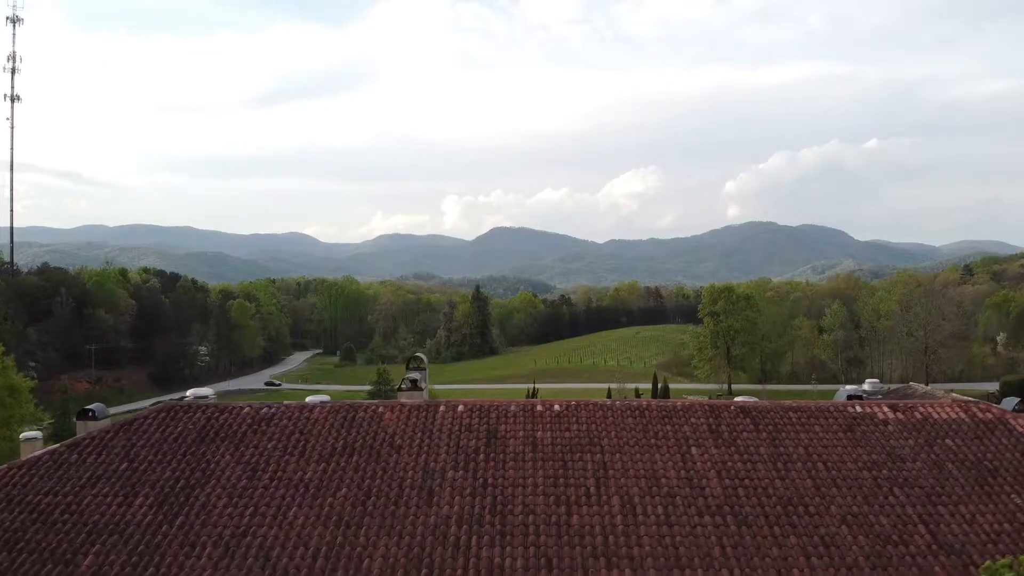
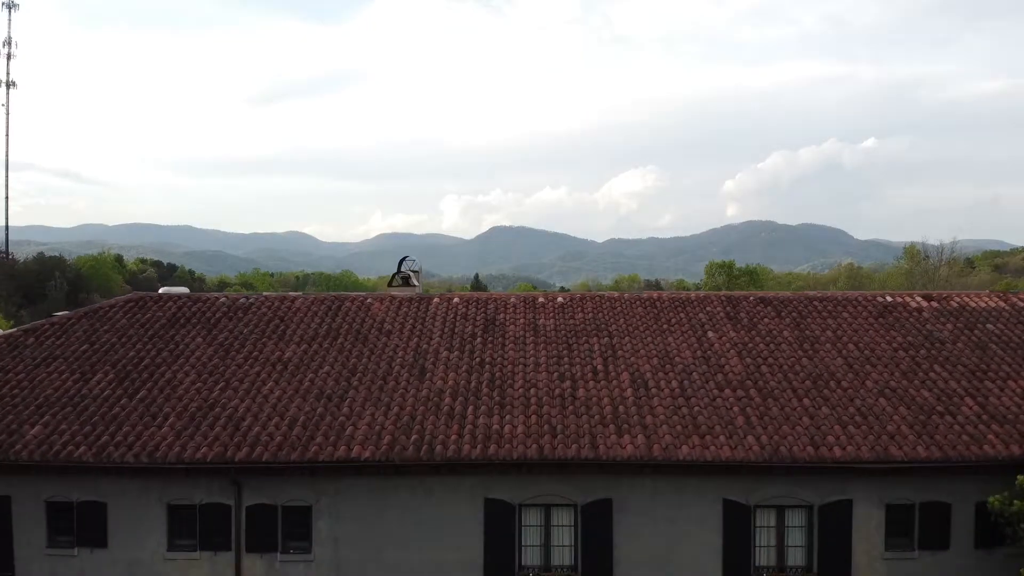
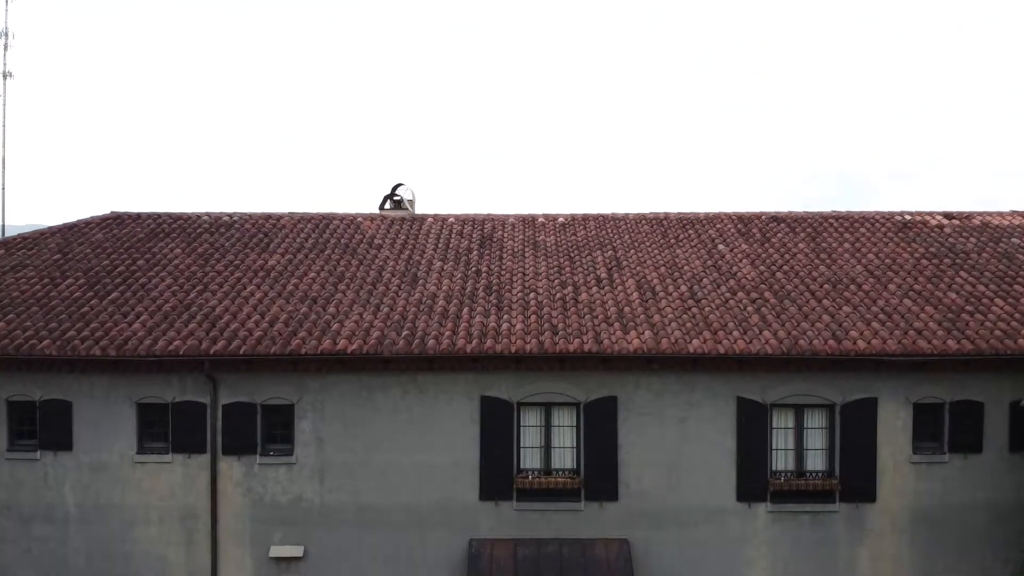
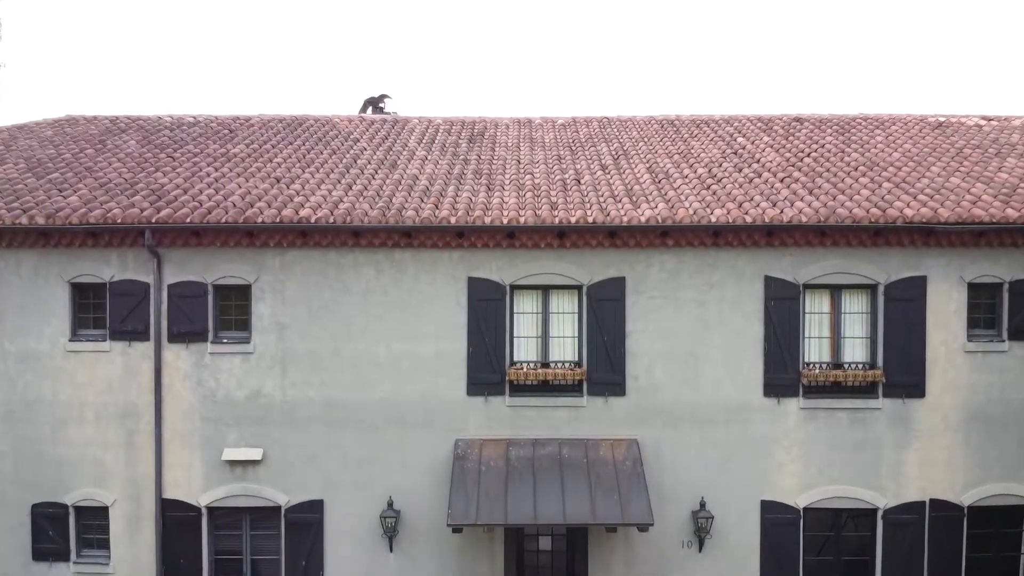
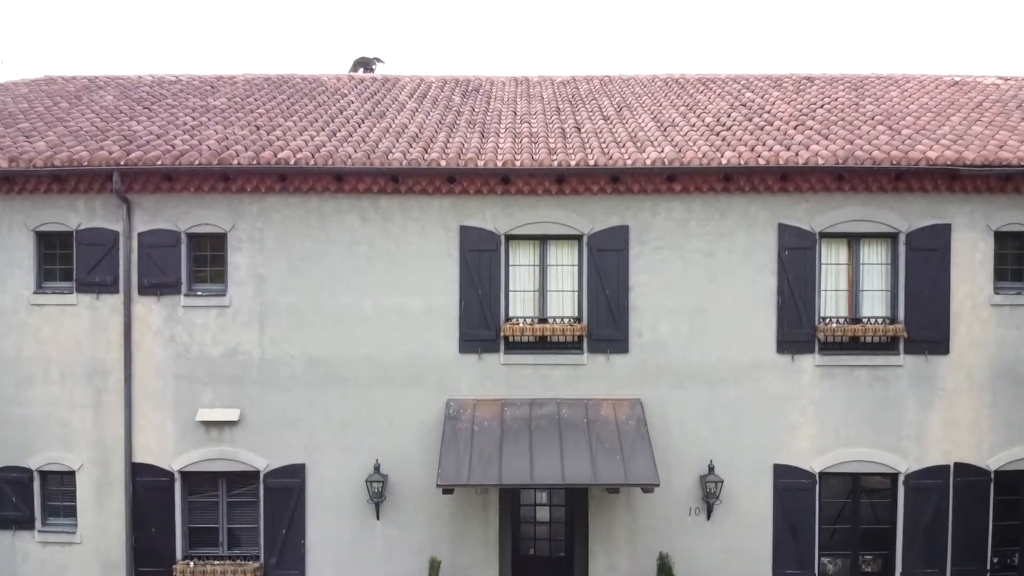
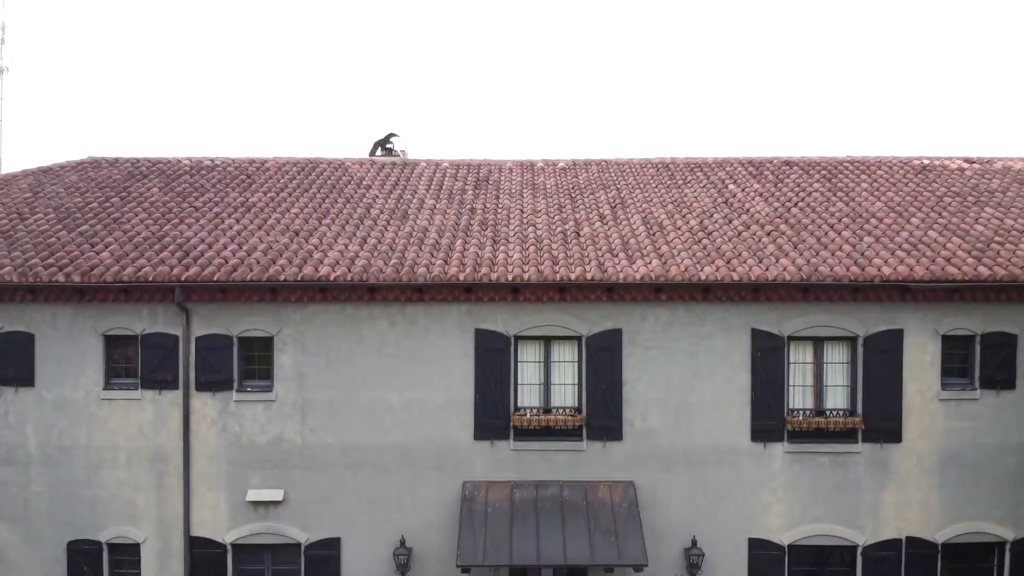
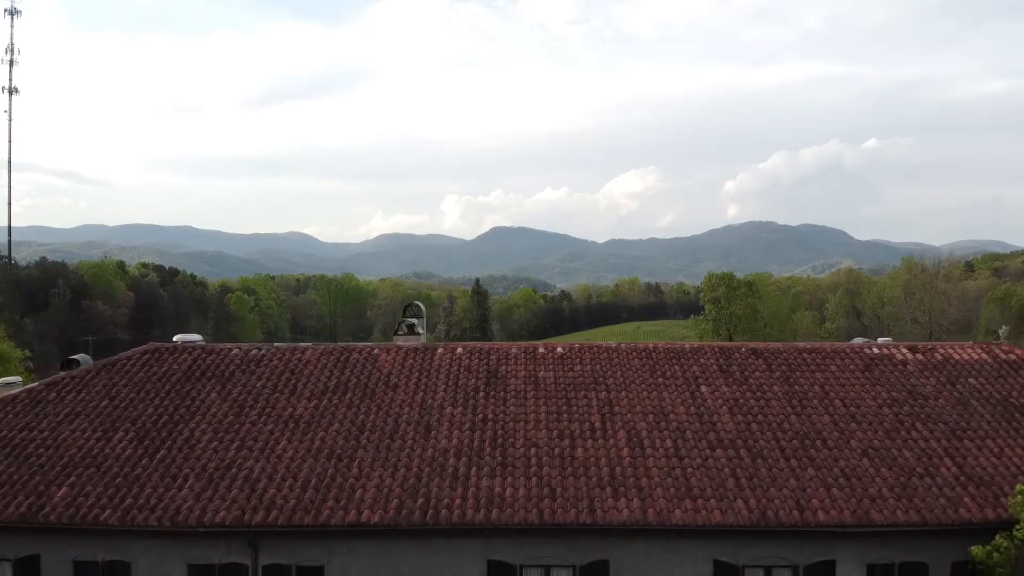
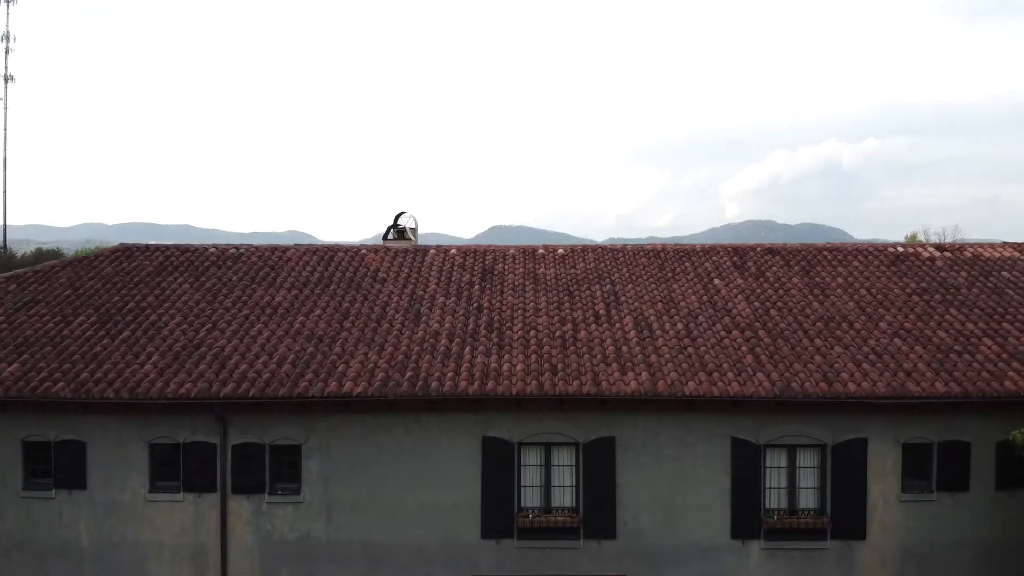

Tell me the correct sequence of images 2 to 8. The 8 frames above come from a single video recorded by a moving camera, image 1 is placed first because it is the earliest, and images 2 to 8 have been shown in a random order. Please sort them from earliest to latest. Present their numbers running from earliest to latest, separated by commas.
7, 2, 8, 3, 6, 4, 5
